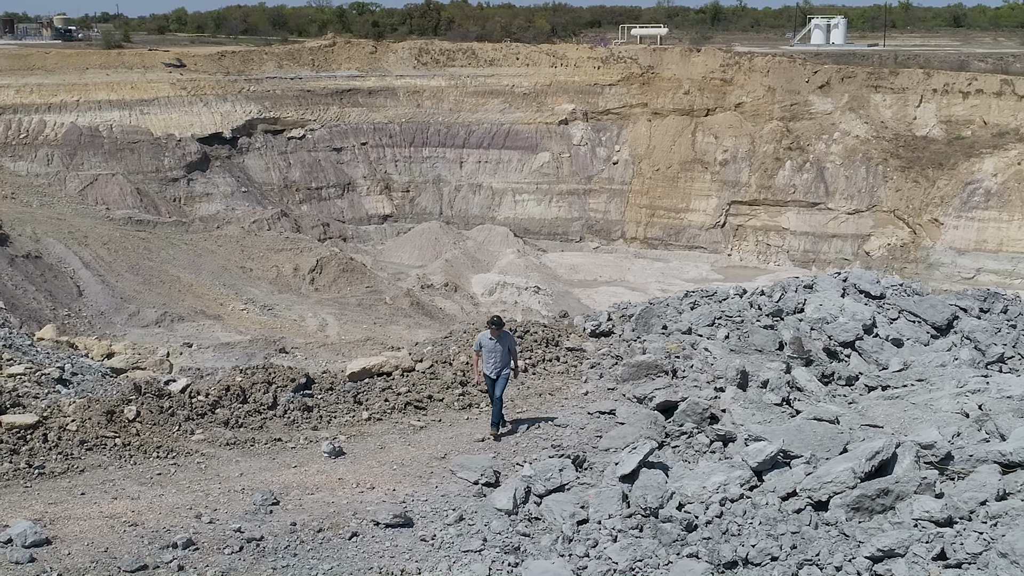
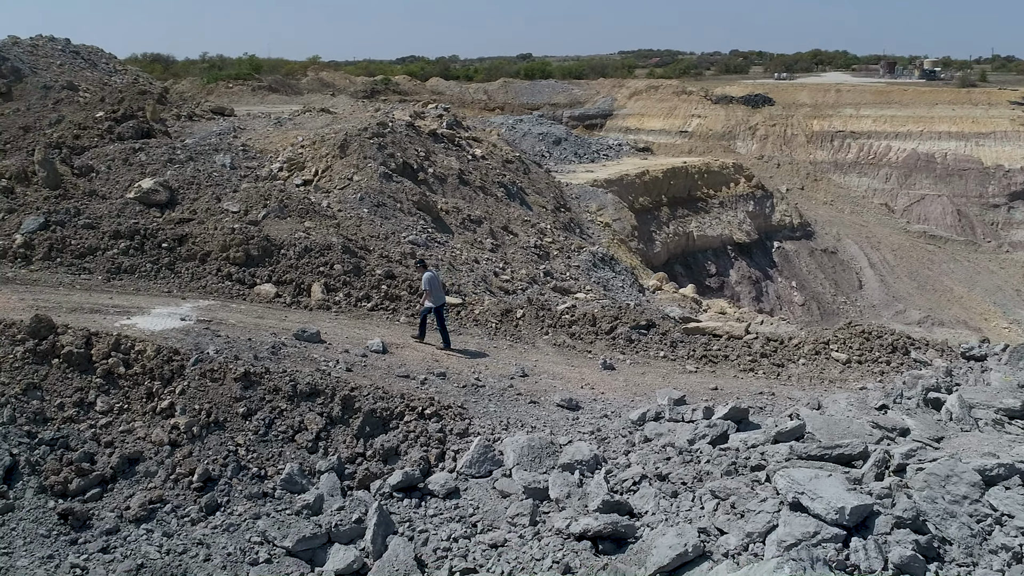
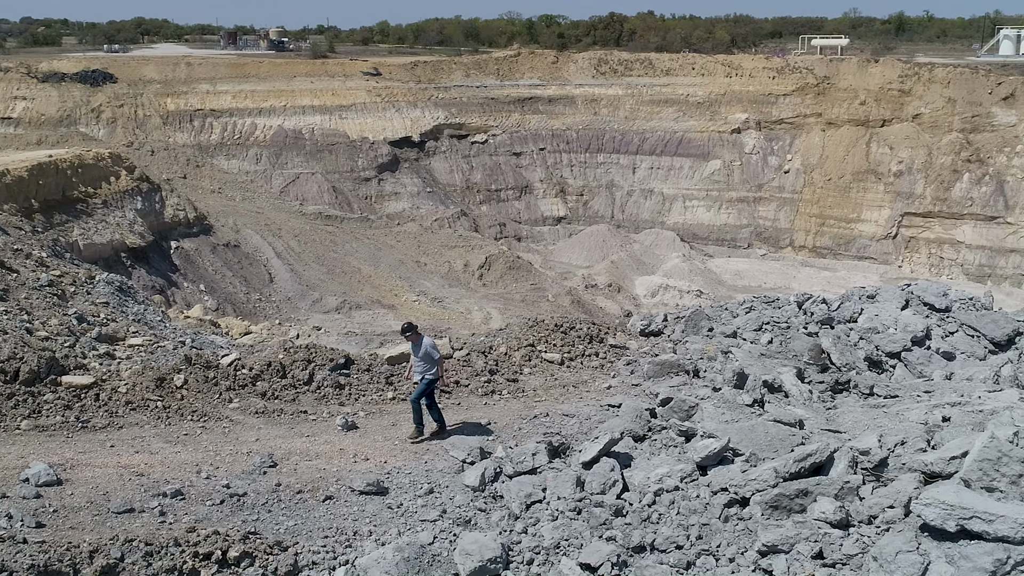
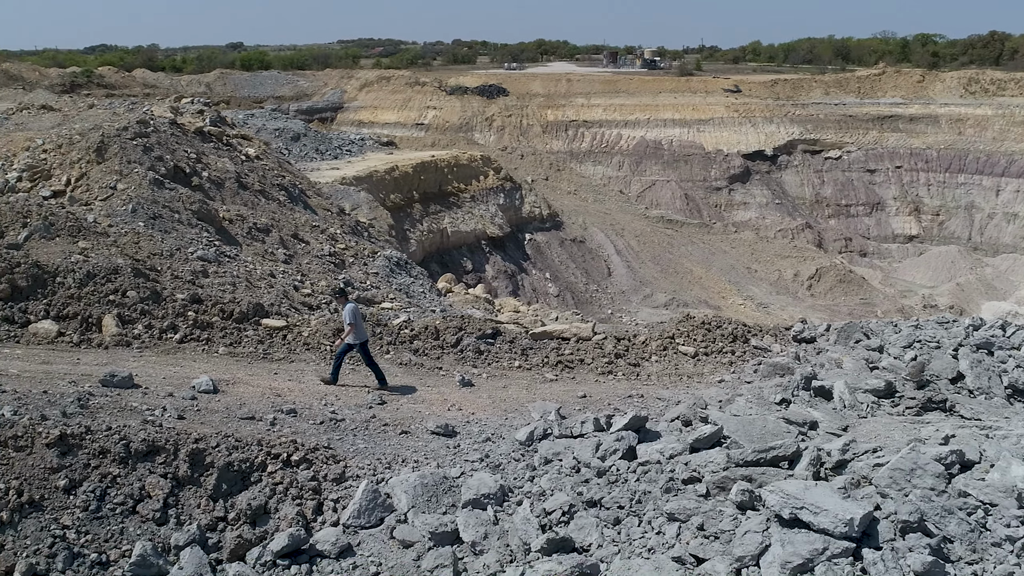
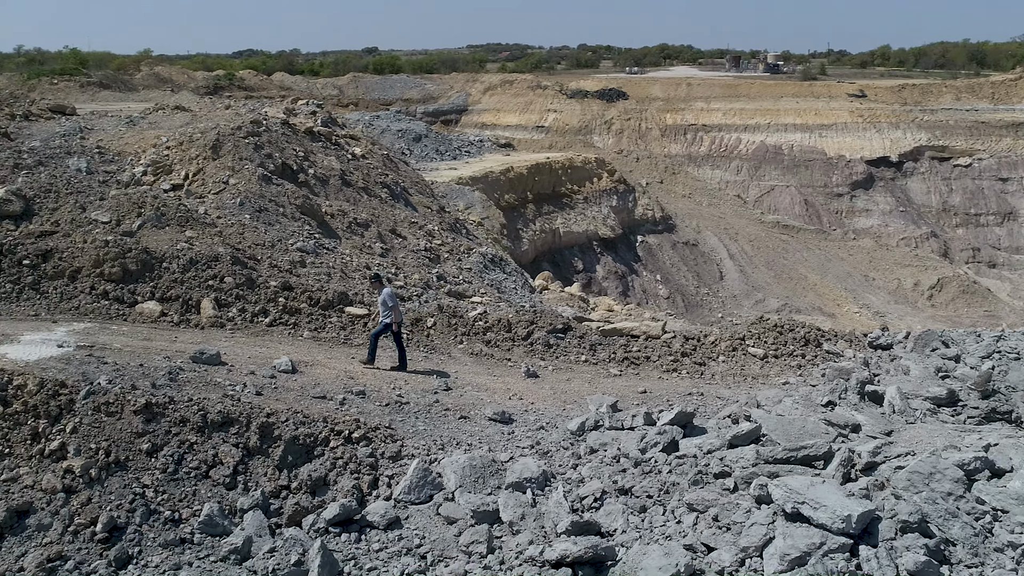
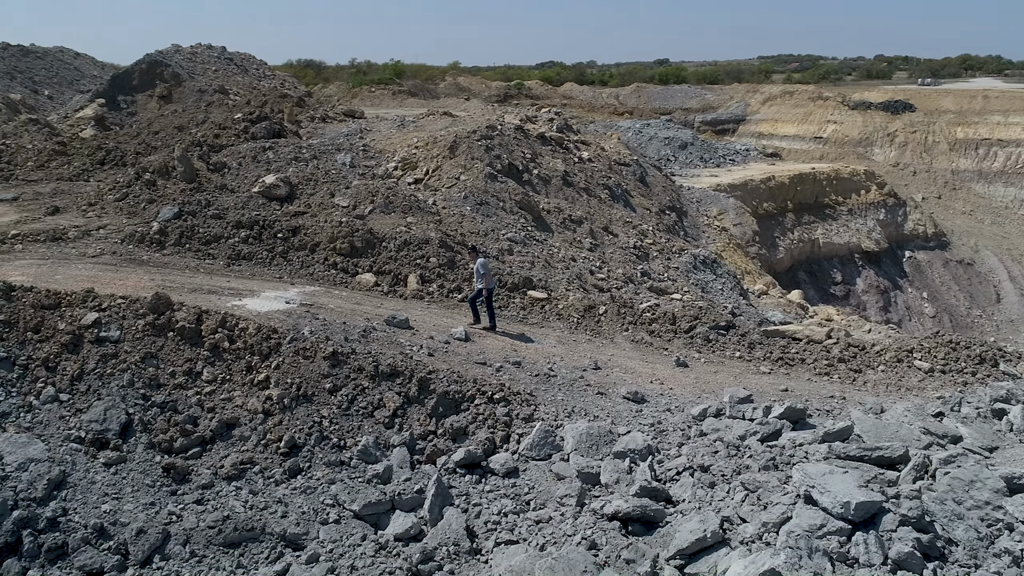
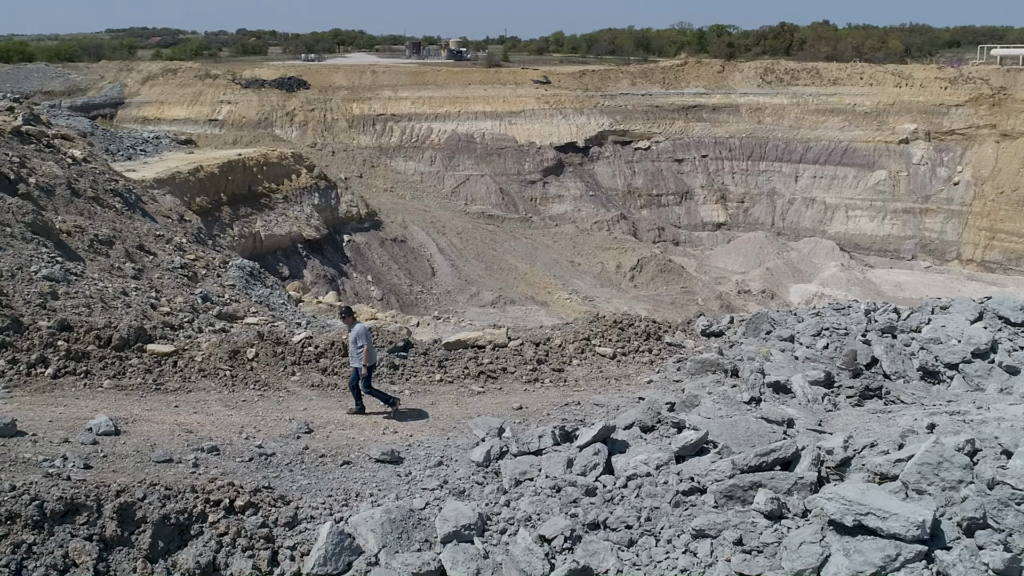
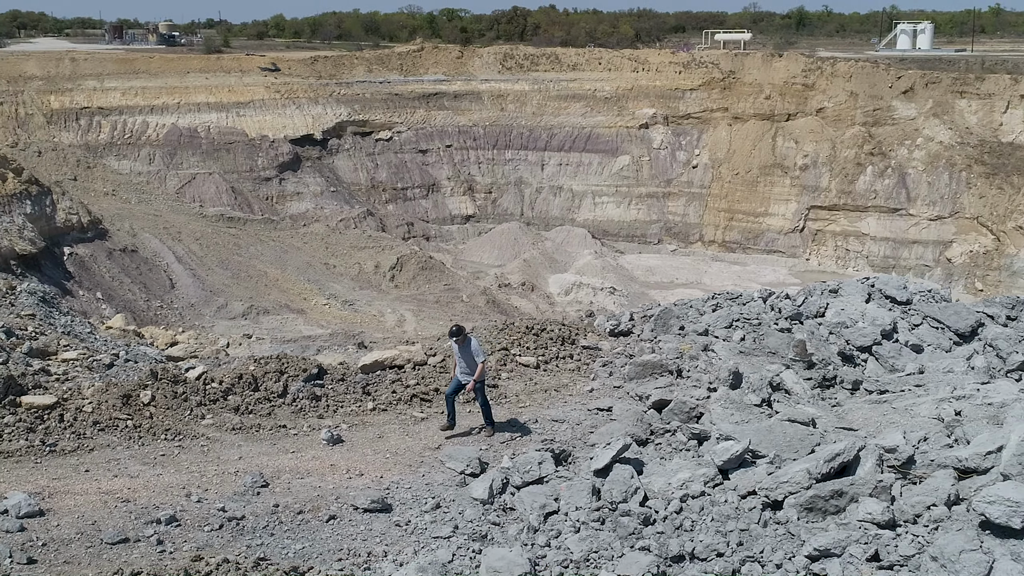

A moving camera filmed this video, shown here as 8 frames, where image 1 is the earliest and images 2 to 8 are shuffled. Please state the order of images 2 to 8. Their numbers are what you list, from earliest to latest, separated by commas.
8, 3, 7, 4, 5, 2, 6
